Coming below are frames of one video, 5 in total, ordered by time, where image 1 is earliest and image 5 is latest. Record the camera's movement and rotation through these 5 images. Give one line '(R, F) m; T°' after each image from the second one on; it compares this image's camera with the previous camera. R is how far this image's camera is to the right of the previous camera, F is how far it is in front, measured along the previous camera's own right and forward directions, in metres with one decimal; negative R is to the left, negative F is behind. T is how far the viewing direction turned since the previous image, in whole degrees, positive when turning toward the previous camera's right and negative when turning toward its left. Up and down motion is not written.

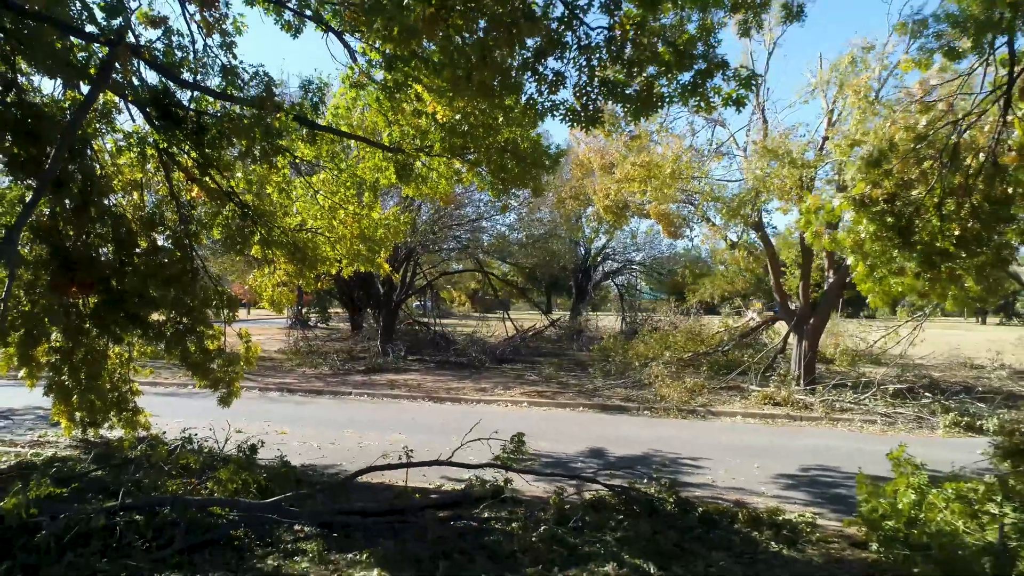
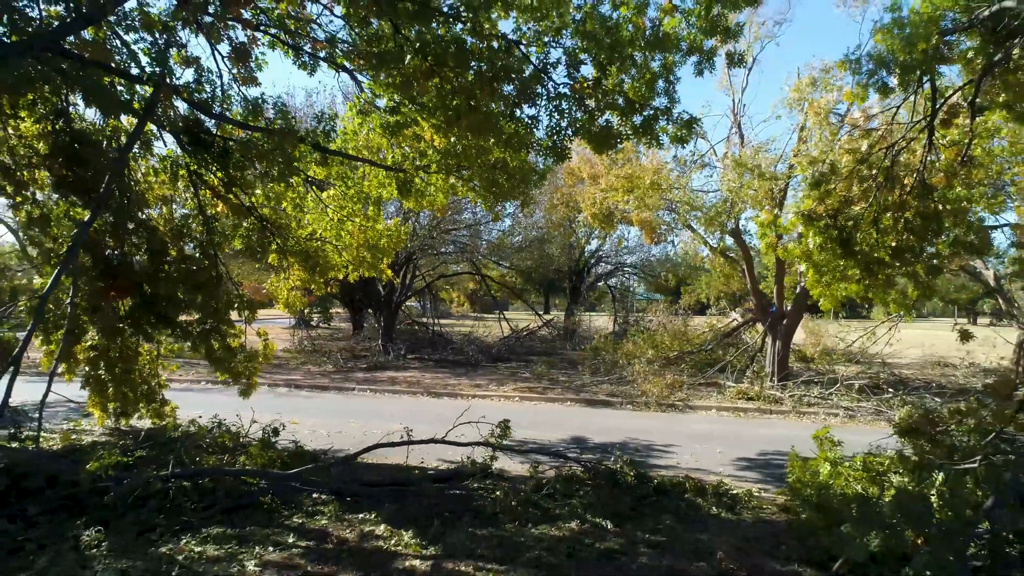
(+0.2, -0.9) m; 0°
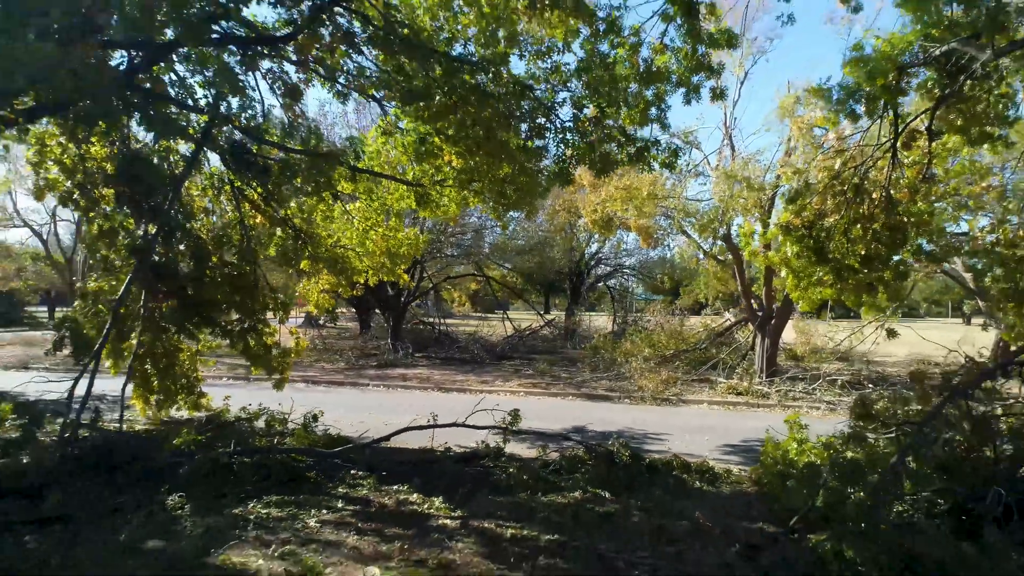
(-0.2, -0.9) m; 0°
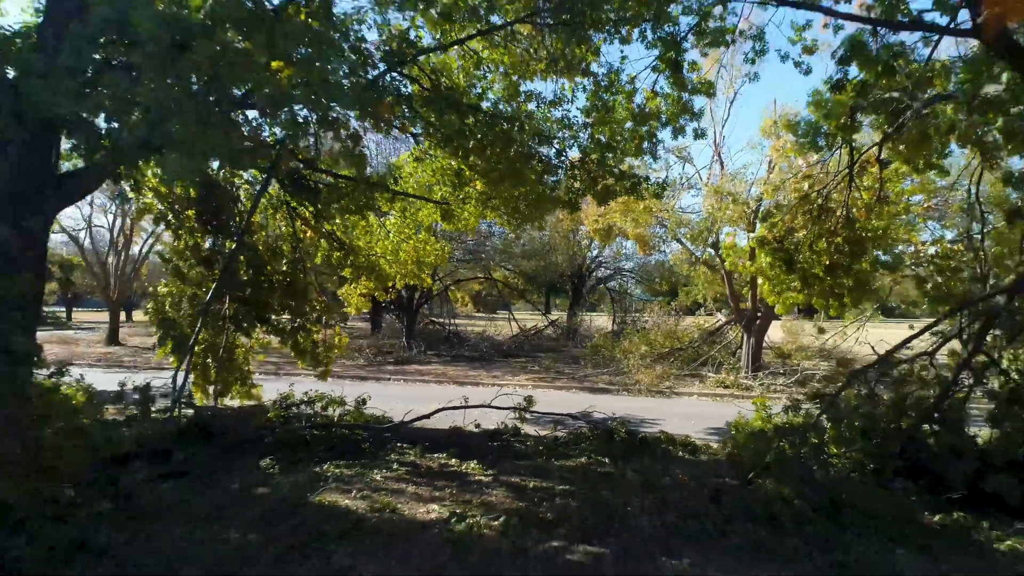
(-0.4, -1.4) m; 0°
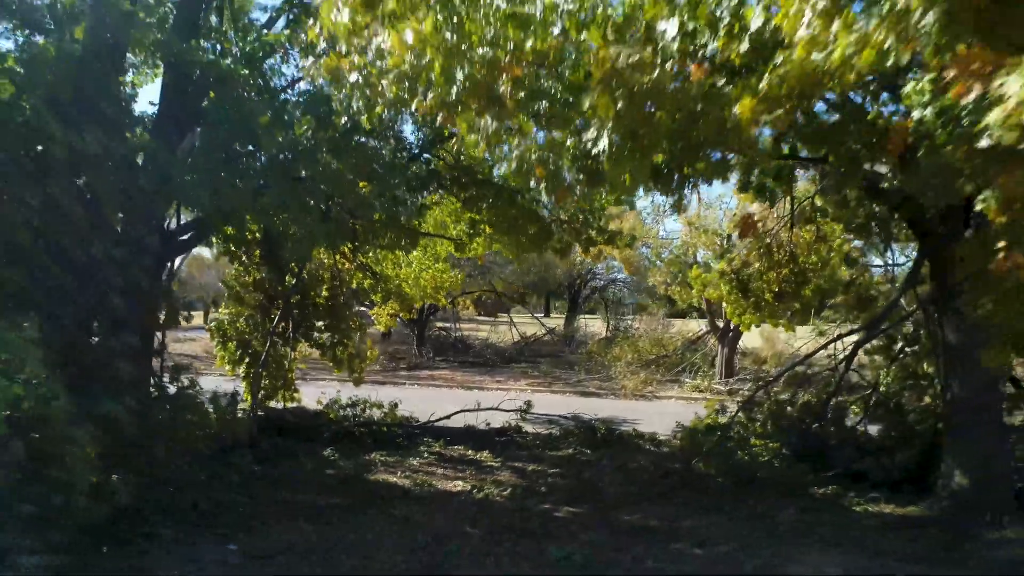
(-0.1, -2.1) m; 0°
